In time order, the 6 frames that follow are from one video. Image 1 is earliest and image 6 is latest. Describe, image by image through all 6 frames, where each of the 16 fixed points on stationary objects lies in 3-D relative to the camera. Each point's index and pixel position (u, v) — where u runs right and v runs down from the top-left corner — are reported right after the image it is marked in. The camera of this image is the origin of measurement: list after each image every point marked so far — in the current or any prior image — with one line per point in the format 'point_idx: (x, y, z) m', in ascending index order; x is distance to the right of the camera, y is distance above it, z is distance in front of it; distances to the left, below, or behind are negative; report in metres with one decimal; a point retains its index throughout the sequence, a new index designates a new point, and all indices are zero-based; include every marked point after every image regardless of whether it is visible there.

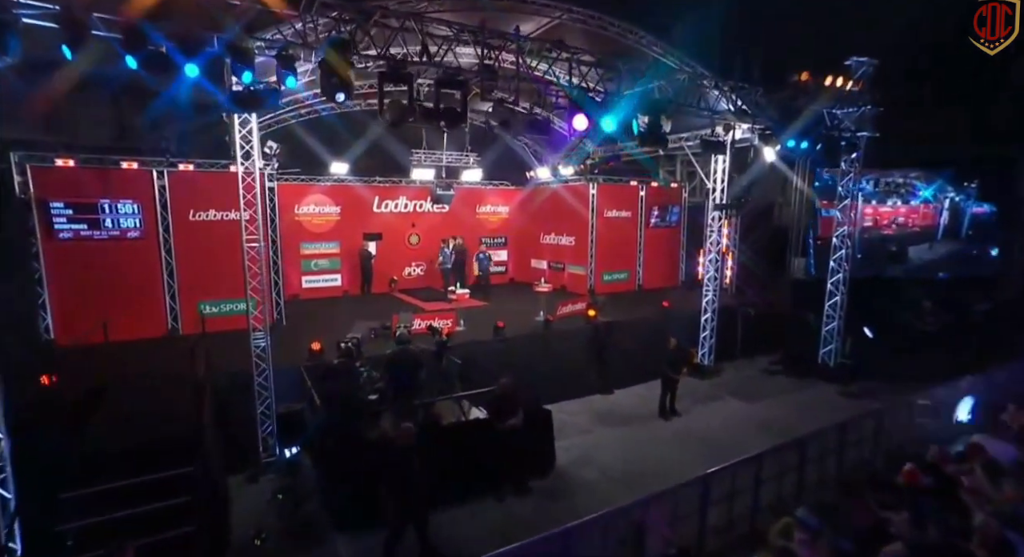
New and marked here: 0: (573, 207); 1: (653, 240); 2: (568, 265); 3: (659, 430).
0: (+1.8, +2.1, +15.7) m
1: (+4.3, +1.2, +15.8) m
2: (+1.7, +0.4, +15.9) m
3: (+2.8, -2.9, +9.9) m
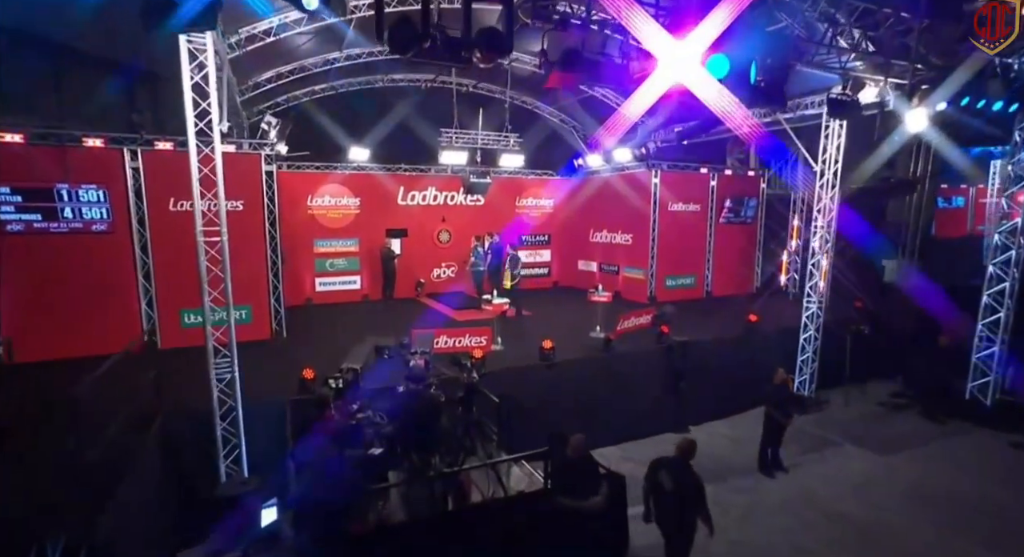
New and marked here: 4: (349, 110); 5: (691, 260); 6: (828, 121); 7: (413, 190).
0: (+3.0, +2.0, +13.2) m
1: (+5.5, +1.0, +13.1) m
2: (+2.9, +0.3, +13.4) m
3: (+3.6, -3.1, +7.3) m
4: (-4.3, +4.4, +13.3) m
5: (+4.5, +0.5, +12.9) m
6: (+5.6, +2.8, +9.0) m
7: (-2.7, +2.4, +13.8) m
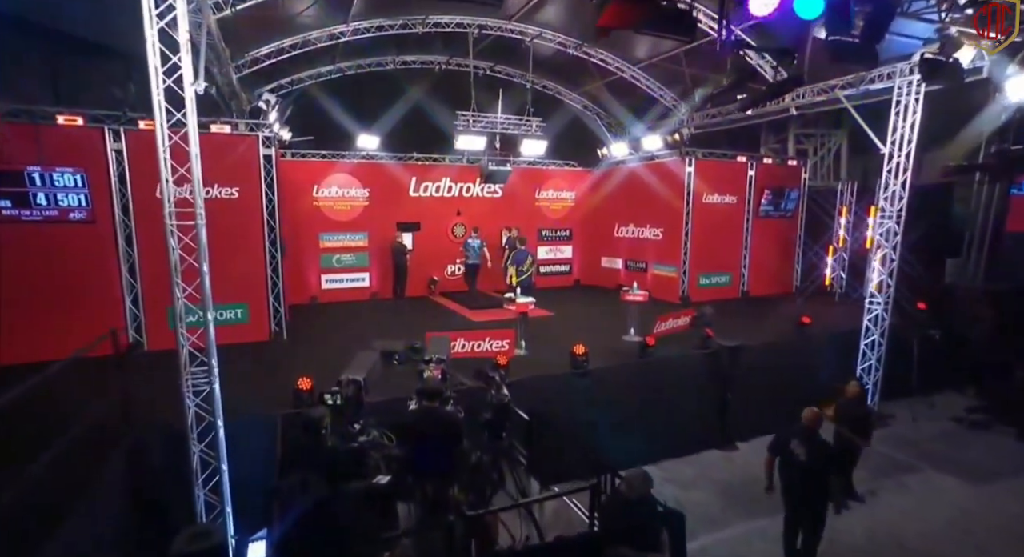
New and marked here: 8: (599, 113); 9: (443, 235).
0: (+3.5, +2.0, +12.0) m
1: (+6.0, +1.0, +12.0) m
2: (+3.4, +0.4, +12.3) m
3: (+3.9, -3.0, +6.2) m
4: (-3.8, +4.5, +12.4) m
5: (+5.0, +0.5, +11.8) m
6: (+6.0, +2.8, +7.8) m
7: (-2.2, +2.5, +12.8) m
8: (+2.3, +4.4, +13.5) m
9: (-1.8, +1.1, +13.2) m
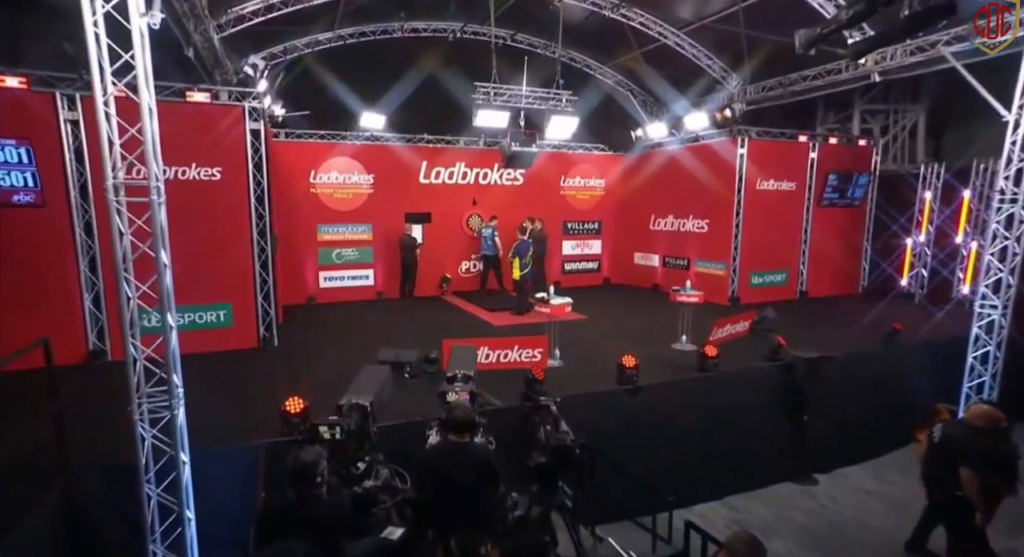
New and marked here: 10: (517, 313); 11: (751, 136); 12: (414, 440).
0: (+4.0, +2.1, +10.5) m
1: (+6.5, +1.1, +10.4) m
2: (+3.9, +0.4, +10.8) m
3: (+4.4, -3.0, +4.7) m
4: (-3.3, +4.5, +10.9) m
5: (+5.5, +0.6, +10.2) m
6: (+6.5, +2.9, +6.3) m
7: (-1.7, +2.5, +11.3) m
8: (+2.9, +4.4, +12.0) m
9: (-1.3, +1.2, +11.7) m
10: (+0.1, -0.7, +10.0) m
11: (+4.6, +2.7, +9.8) m
12: (-1.1, -1.9, +6.0) m
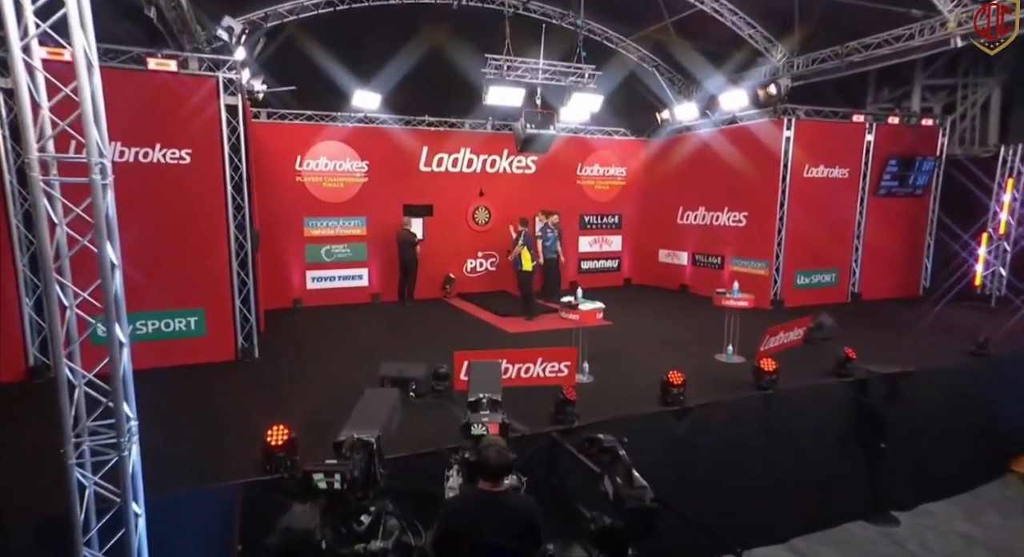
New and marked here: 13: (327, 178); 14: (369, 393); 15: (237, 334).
0: (+4.3, +2.1, +9.3) m
1: (+6.7, +1.1, +9.2) m
2: (+4.1, +0.4, +9.6) m
3: (+4.7, -3.0, +3.5) m
4: (-3.0, +4.5, +9.6) m
5: (+5.8, +0.6, +9.1) m
6: (+6.7, +2.8, +5.1) m
7: (-1.4, +2.5, +10.1) m
8: (+3.1, +4.4, +10.7) m
9: (-1.0, +1.2, +10.5) m
10: (+0.4, -0.7, +8.7) m
11: (+4.9, +2.7, +8.6) m
12: (-0.9, -1.9, +4.8) m
13: (-3.4, +1.9, +9.4) m
14: (-1.6, -1.1, +5.1) m
15: (-4.1, -0.8, +7.6) m
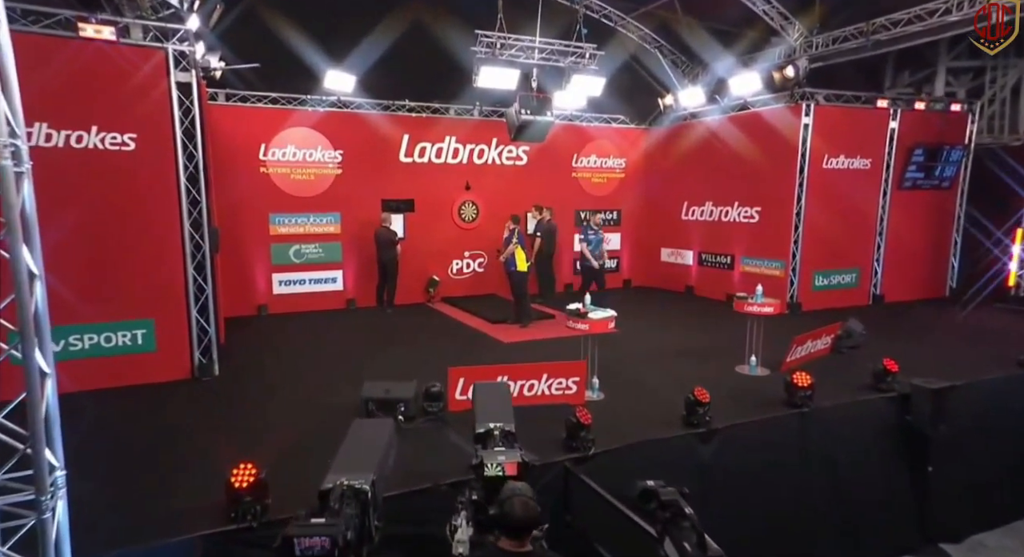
0: (+4.1, +2.1, +8.6) m
1: (+6.6, +1.1, +8.6) m
2: (+4.0, +0.4, +8.8) m
3: (+4.8, -3.0, +2.8) m
4: (-3.2, +4.5, +8.6) m
5: (+5.6, +0.6, +8.3) m
6: (+6.7, +2.8, +4.4) m
7: (-1.6, +2.5, +9.1) m
8: (+2.9, +4.4, +9.9) m
9: (-1.2, +1.1, +9.5) m
10: (+0.2, -0.7, +7.8) m
11: (+4.7, +2.7, +7.9) m
12: (-0.8, -2.0, +3.8) m
13: (-3.6, +1.8, +8.4) m
14: (-1.5, -1.2, +4.1) m
15: (-4.2, -0.9, +6.6) m
